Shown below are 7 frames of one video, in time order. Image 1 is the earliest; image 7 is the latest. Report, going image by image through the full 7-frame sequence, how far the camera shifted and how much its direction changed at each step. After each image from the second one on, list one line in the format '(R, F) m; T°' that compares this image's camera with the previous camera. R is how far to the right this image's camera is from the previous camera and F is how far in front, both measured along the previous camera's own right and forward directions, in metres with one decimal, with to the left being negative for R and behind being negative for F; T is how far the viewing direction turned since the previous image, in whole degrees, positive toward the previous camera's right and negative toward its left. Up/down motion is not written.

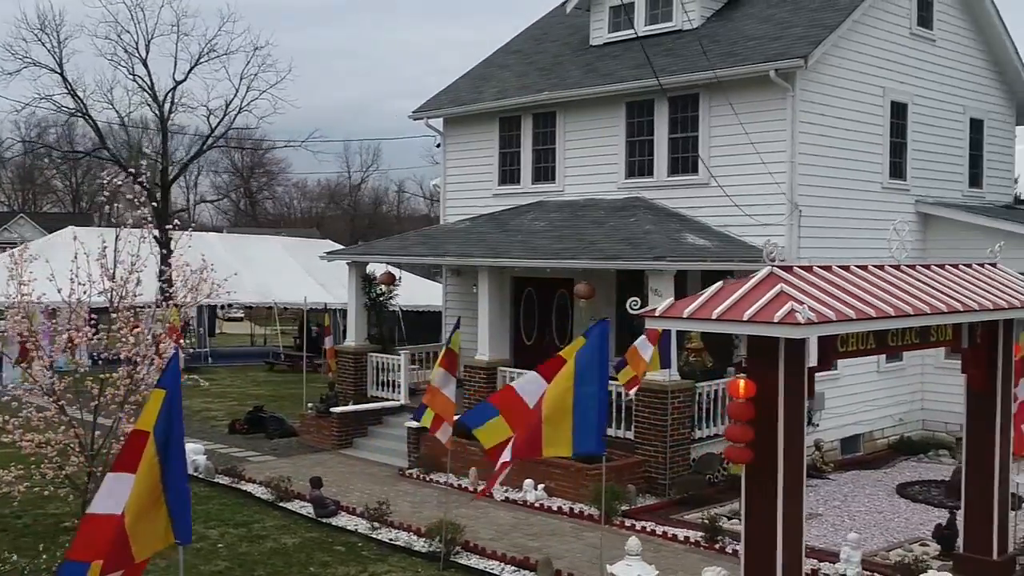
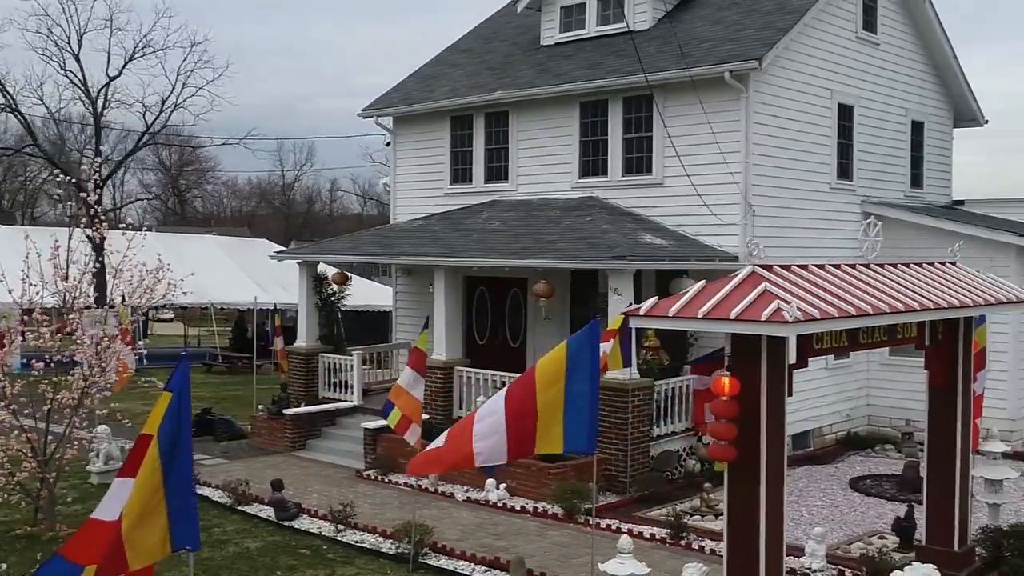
(-0.3, 0.0) m; +4°
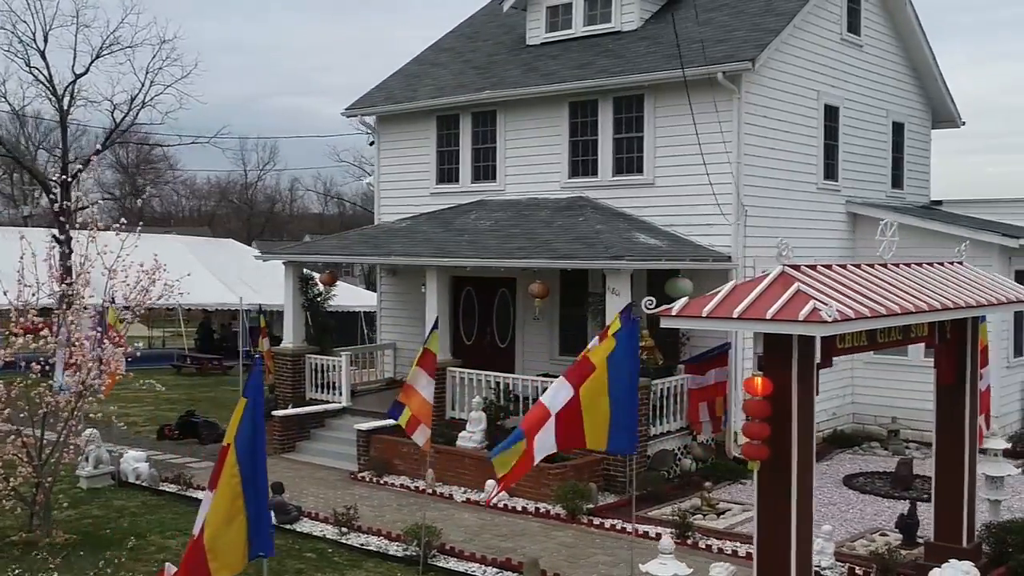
(-0.5, 0.0) m; +2°
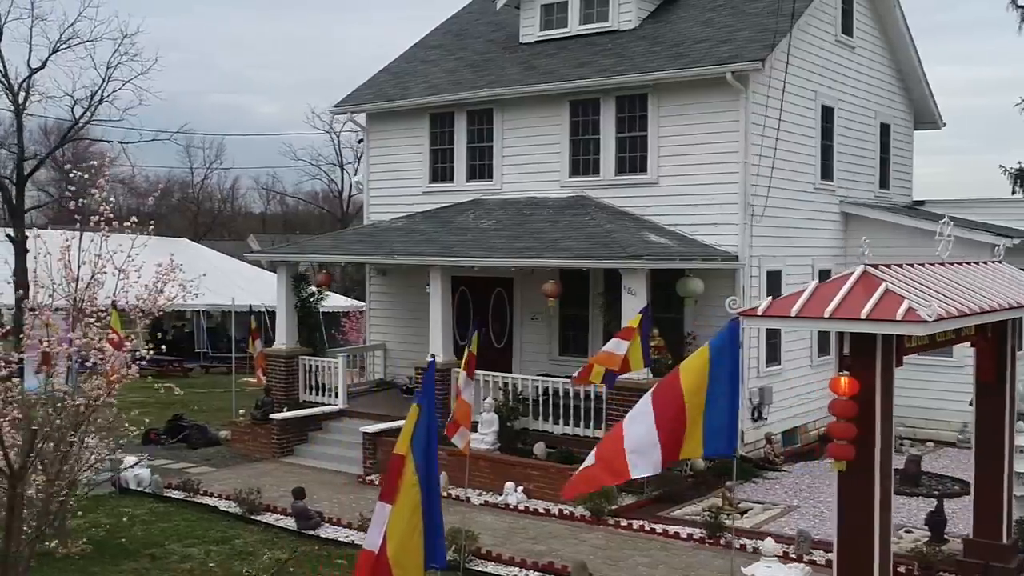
(-0.9, +0.2) m; +3°
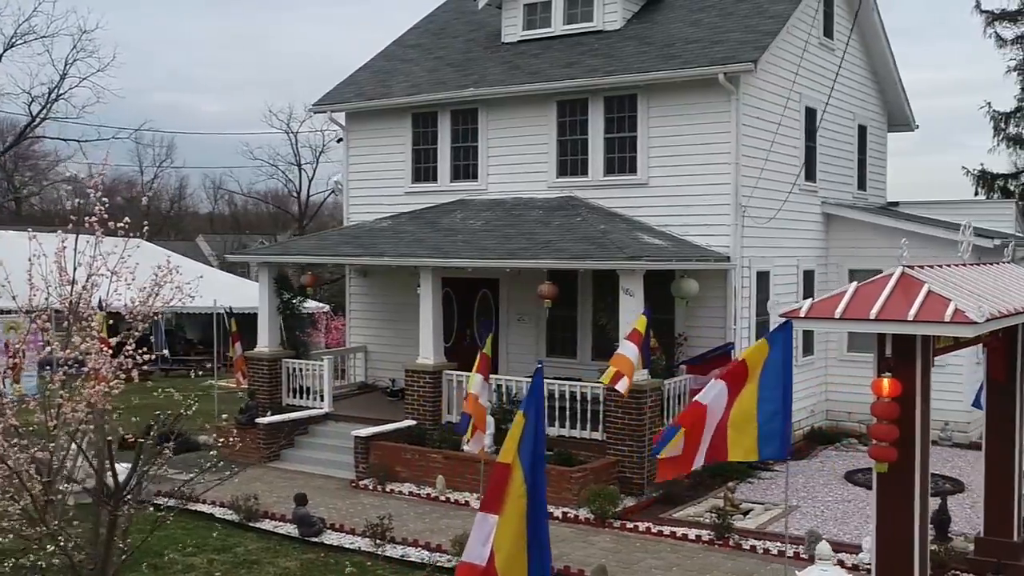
(-0.6, +0.1) m; +3°
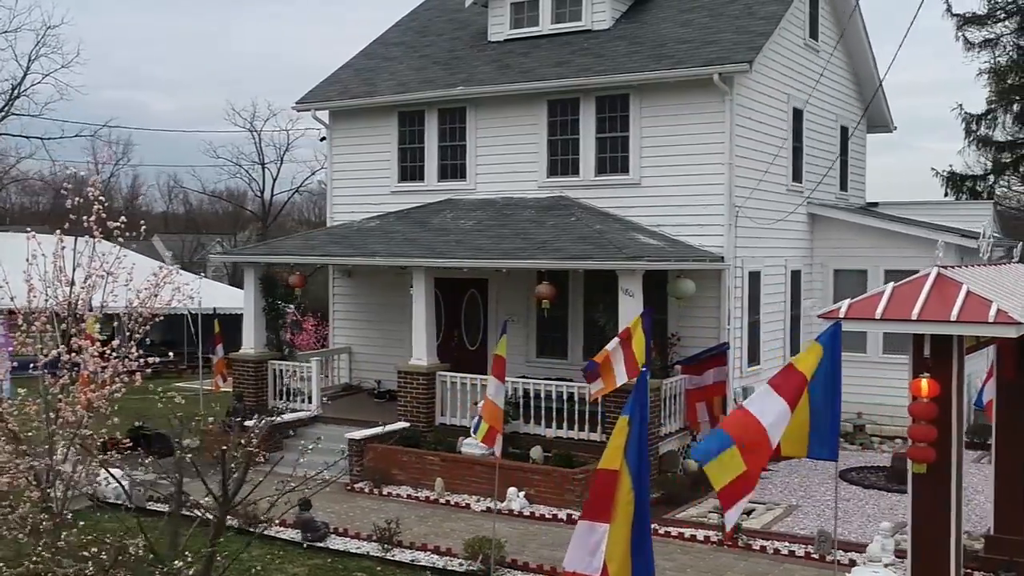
(-0.5, +0.1) m; +2°
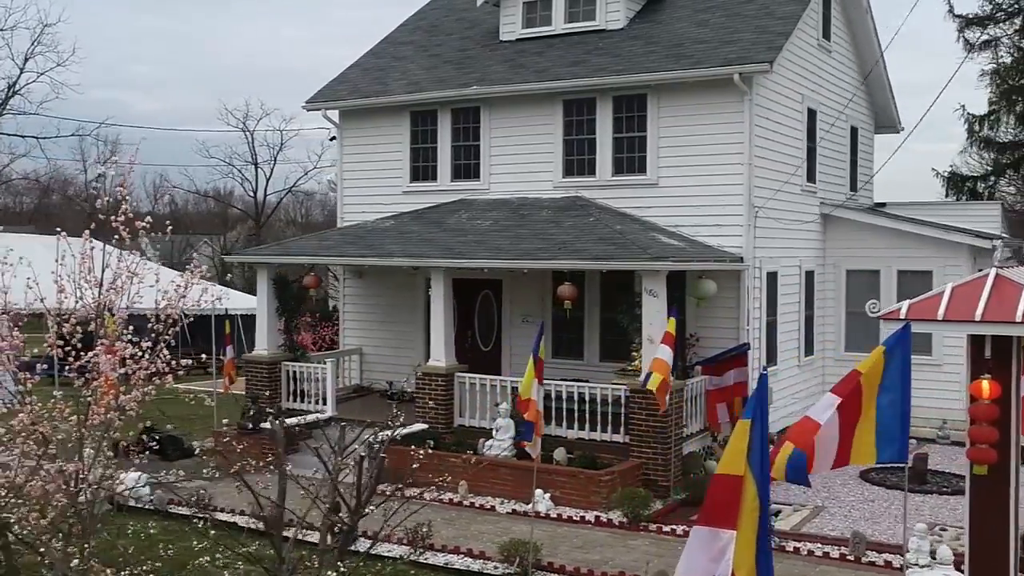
(-0.5, +0.1) m; +1°
